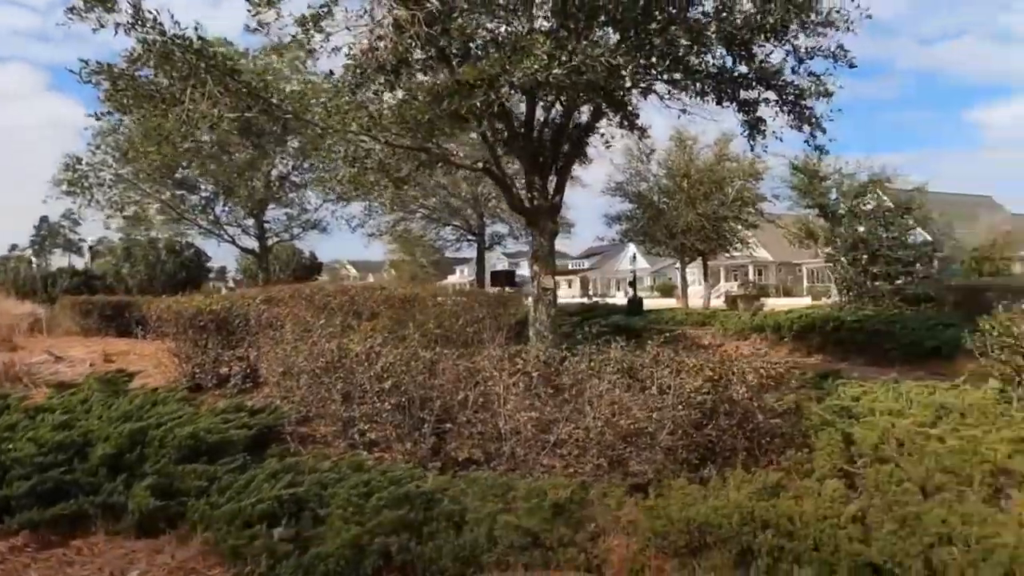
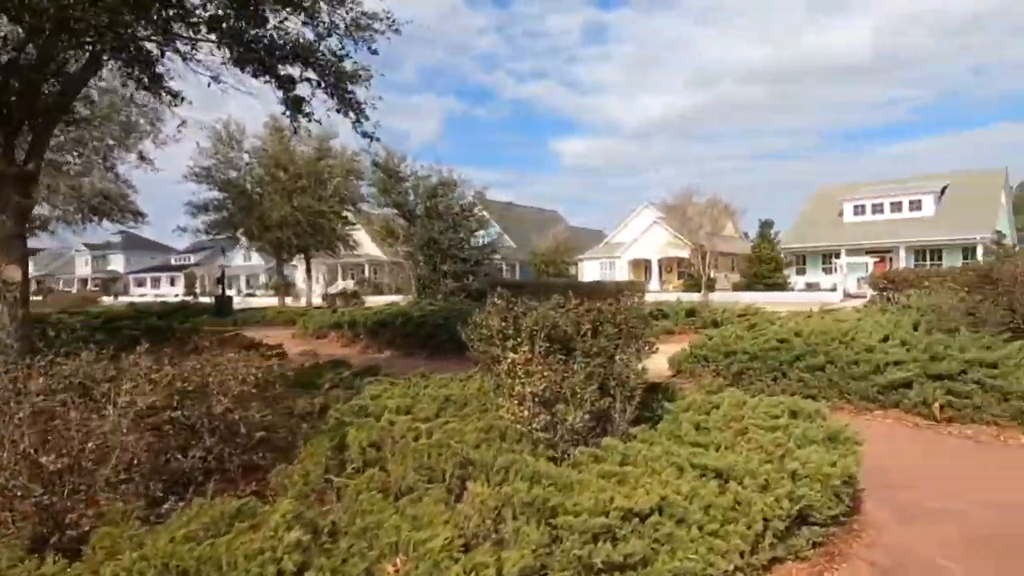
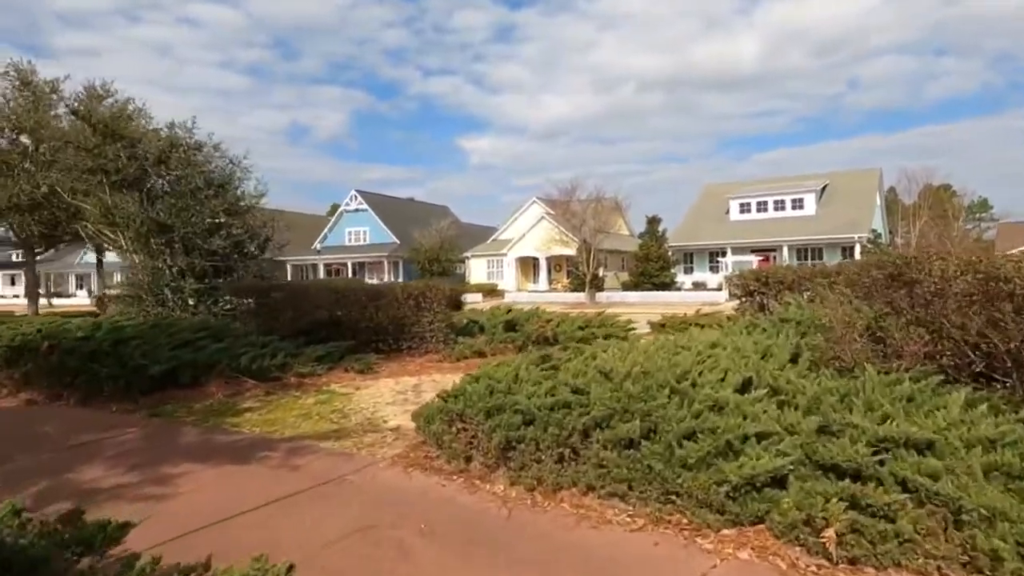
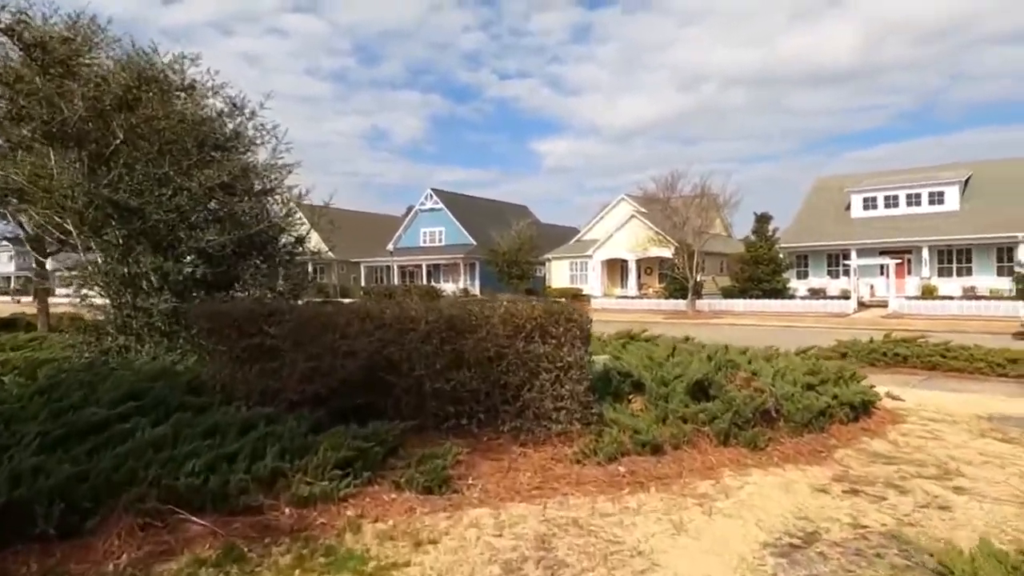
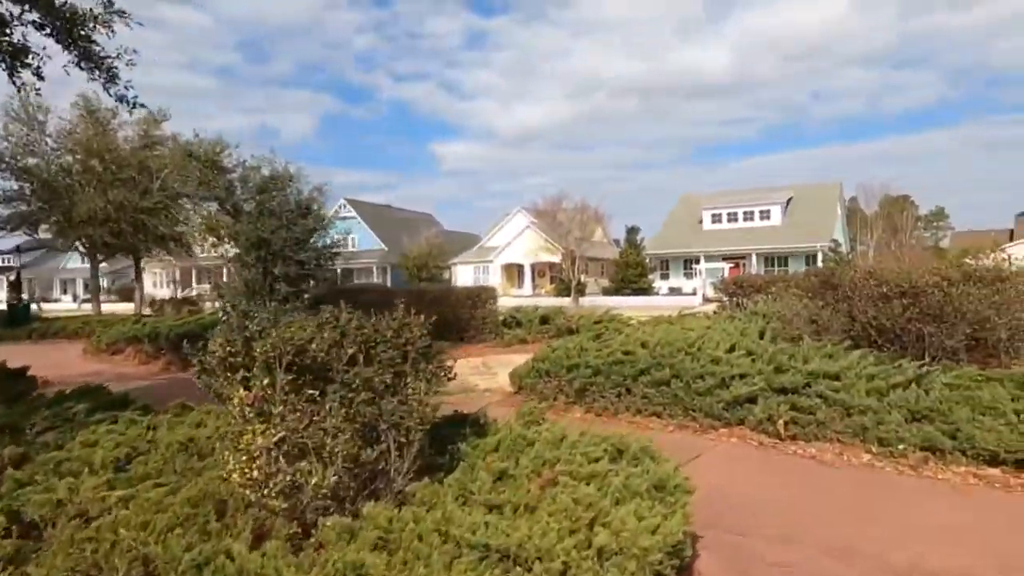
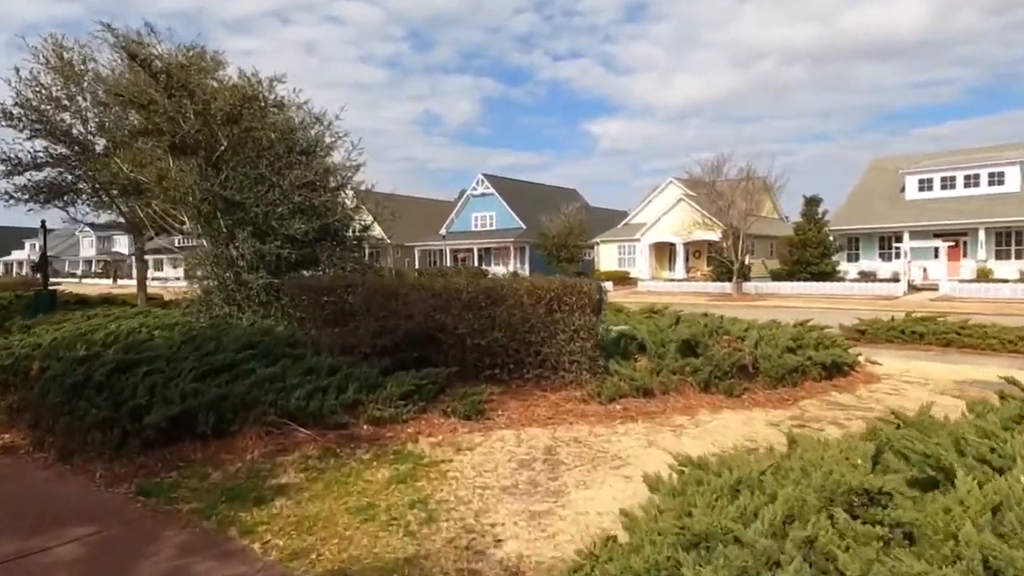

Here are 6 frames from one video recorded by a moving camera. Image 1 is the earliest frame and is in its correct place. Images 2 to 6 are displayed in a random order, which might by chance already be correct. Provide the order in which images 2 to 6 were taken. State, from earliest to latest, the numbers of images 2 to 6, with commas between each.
2, 5, 3, 6, 4
